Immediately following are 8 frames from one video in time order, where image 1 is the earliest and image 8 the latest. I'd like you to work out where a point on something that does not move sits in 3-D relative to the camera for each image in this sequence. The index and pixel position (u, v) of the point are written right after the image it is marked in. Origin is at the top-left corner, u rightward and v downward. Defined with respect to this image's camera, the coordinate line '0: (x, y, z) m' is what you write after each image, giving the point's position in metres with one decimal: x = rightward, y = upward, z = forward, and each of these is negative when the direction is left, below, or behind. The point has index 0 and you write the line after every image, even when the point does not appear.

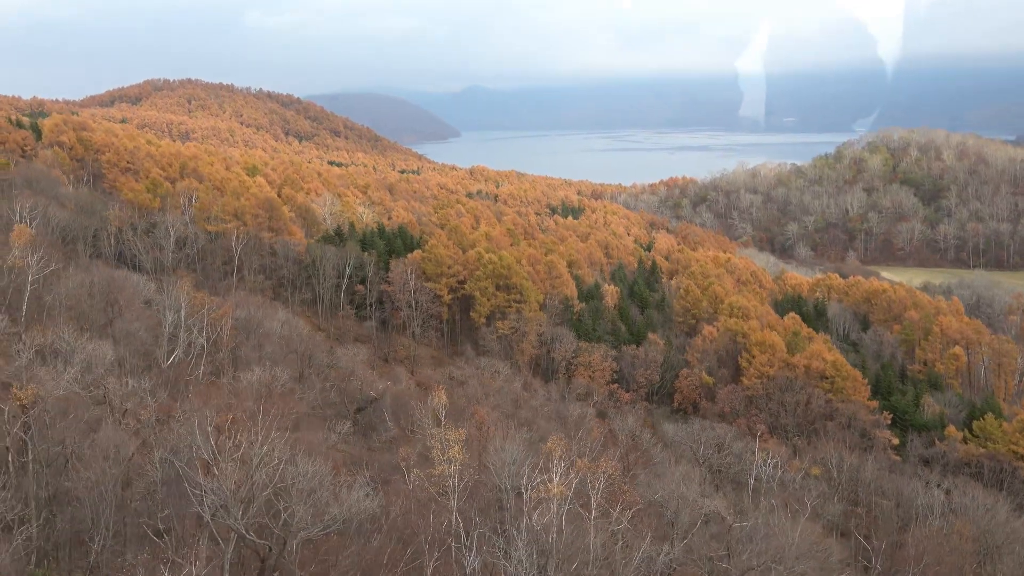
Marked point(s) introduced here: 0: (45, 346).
0: (-8.9, -1.2, +18.4) m
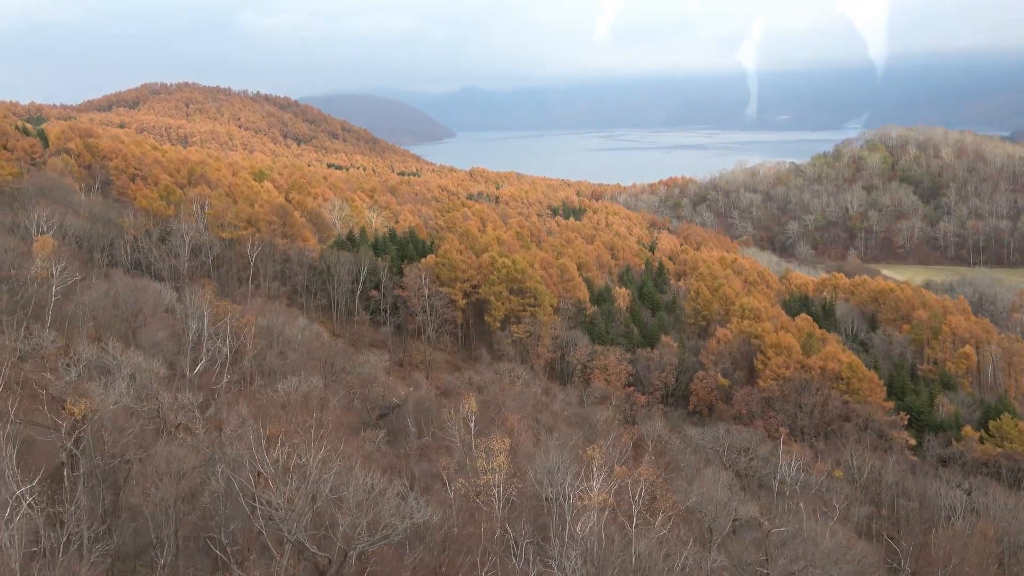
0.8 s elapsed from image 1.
0: (-8.1, -1.5, +18.6) m
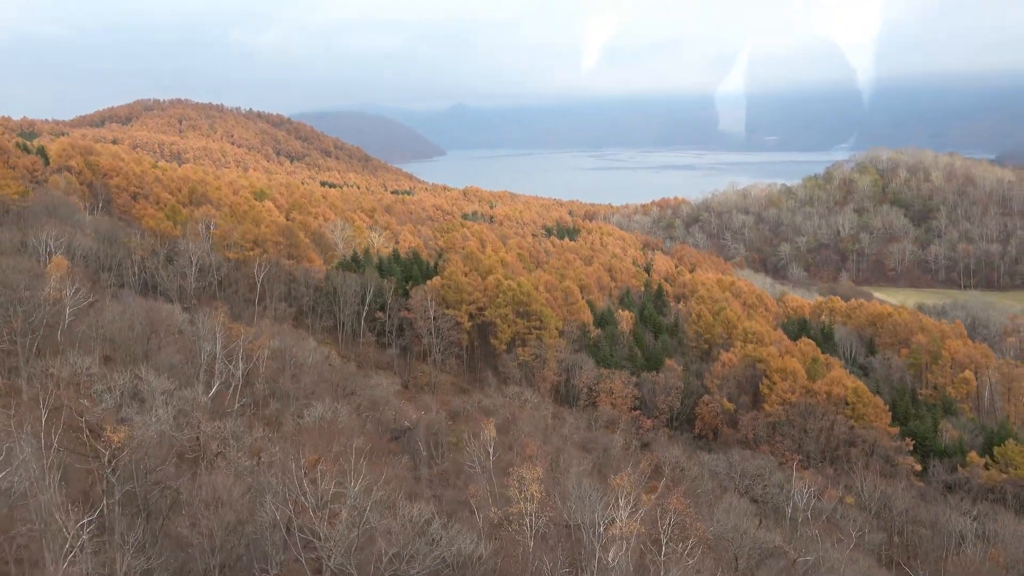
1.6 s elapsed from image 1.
0: (-7.5, -2.0, +18.6) m
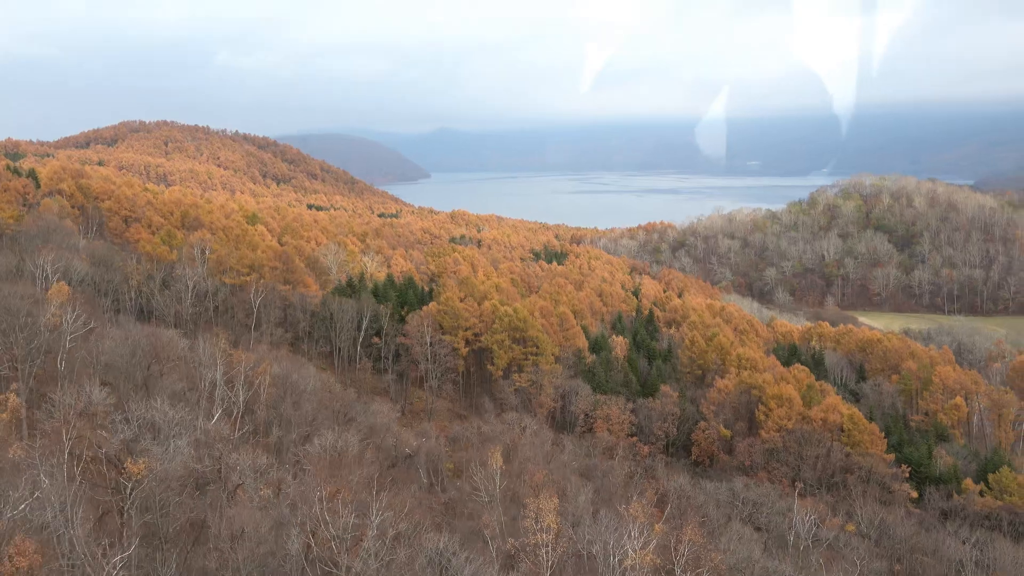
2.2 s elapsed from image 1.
0: (-7.2, -2.6, +18.6) m
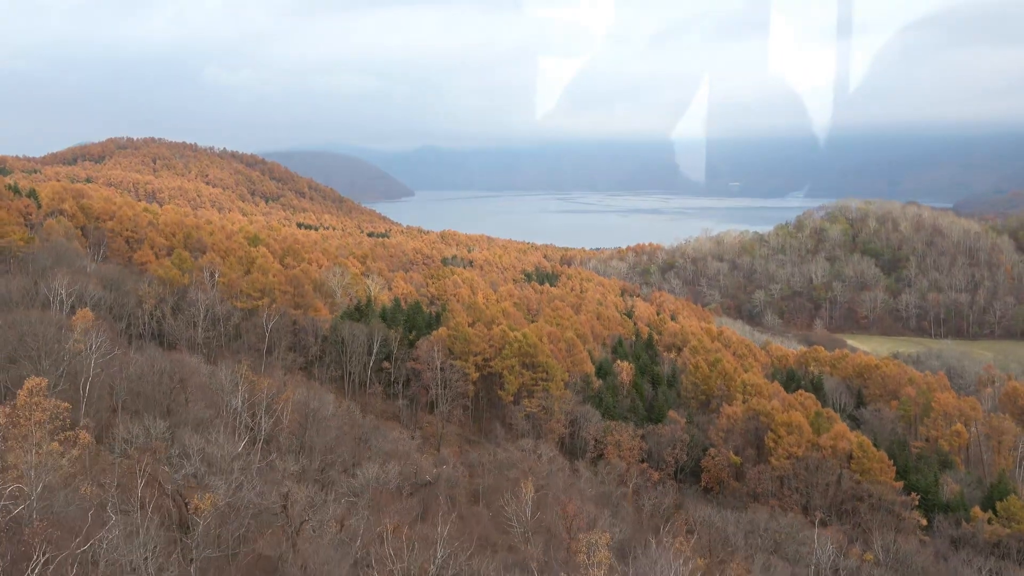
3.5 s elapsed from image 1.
0: (-6.3, -3.3, +18.7) m
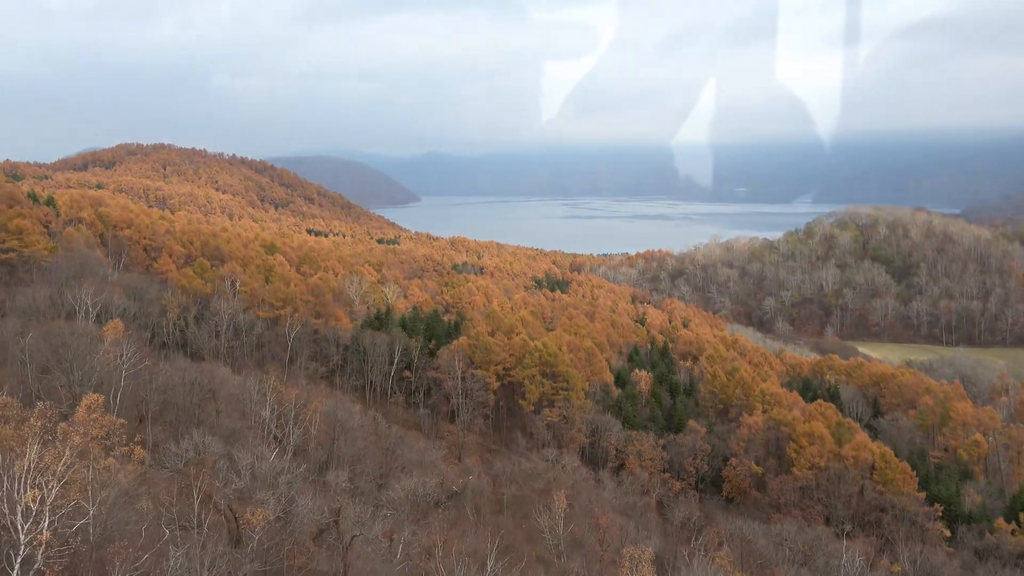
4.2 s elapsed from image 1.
0: (-5.4, -3.6, +18.9) m
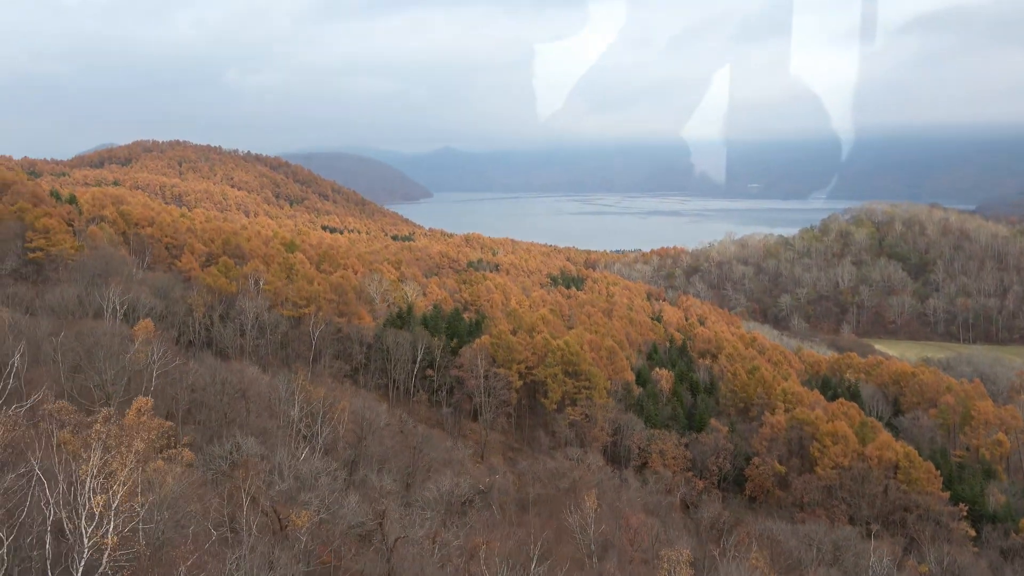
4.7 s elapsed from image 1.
0: (-4.7, -3.6, +19.1) m
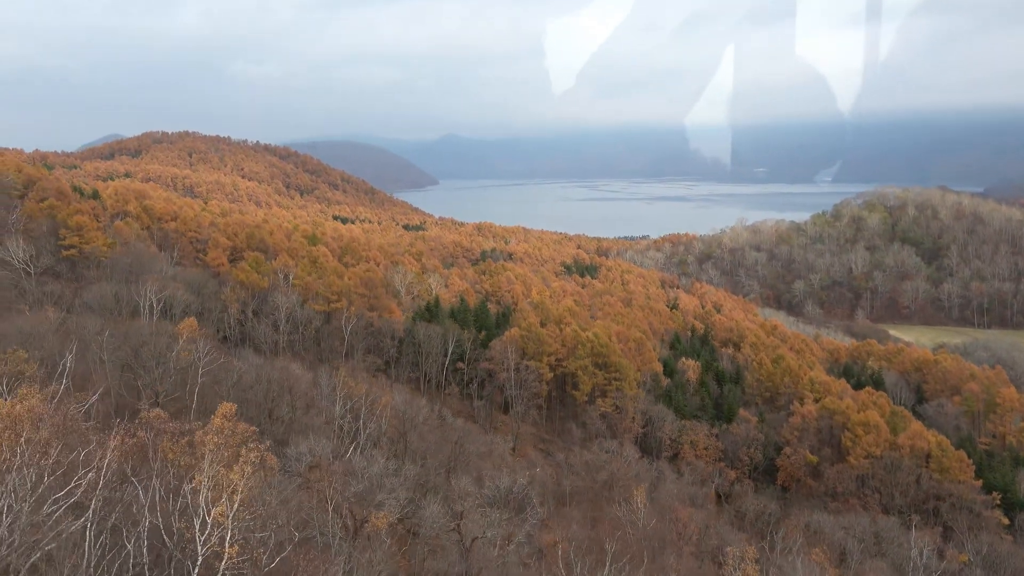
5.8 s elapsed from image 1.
0: (-3.4, -3.7, +19.4) m
